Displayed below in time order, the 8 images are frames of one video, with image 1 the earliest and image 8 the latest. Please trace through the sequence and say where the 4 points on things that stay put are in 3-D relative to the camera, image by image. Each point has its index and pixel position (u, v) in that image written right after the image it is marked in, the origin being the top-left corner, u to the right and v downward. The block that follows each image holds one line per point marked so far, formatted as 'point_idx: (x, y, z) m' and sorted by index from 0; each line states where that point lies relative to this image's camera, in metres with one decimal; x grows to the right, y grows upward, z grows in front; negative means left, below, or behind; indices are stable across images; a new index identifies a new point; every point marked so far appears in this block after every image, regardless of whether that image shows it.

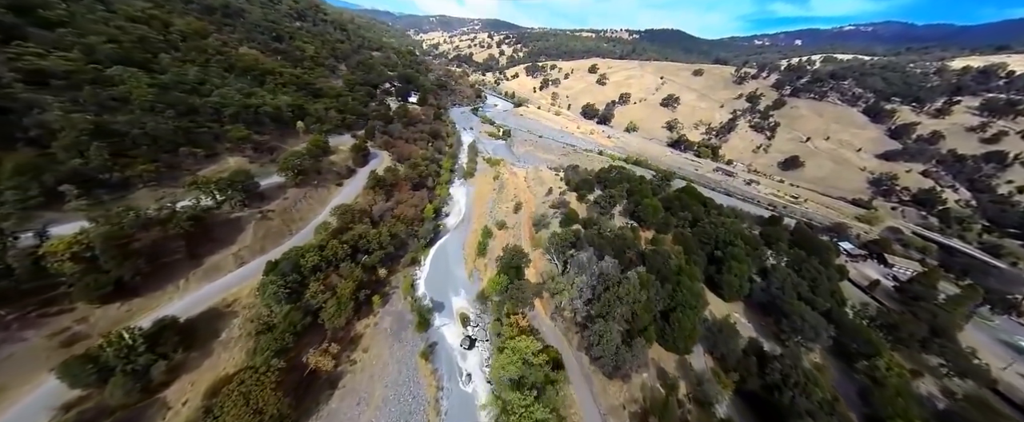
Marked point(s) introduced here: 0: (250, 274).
0: (-14.3, -3.3, +14.4) m
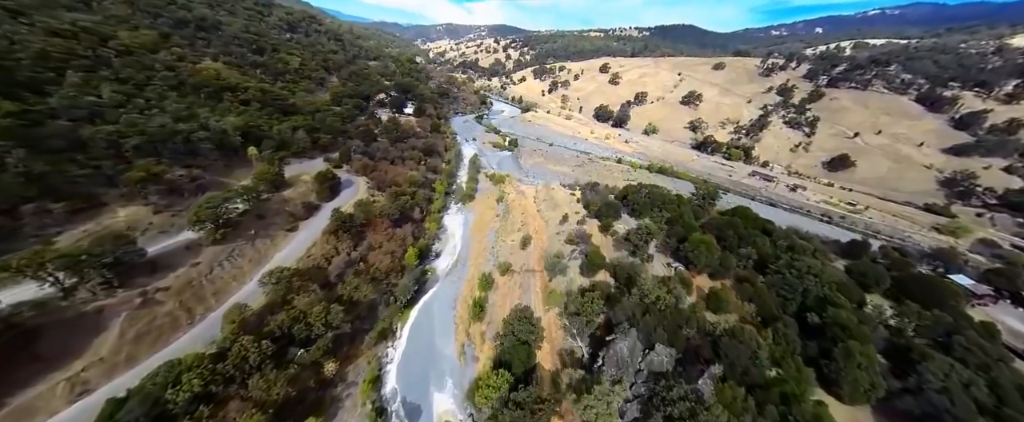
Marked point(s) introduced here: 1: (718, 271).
0: (-14.3, -6.9, +8.8) m
1: (+15.6, -4.5, +19.6) m
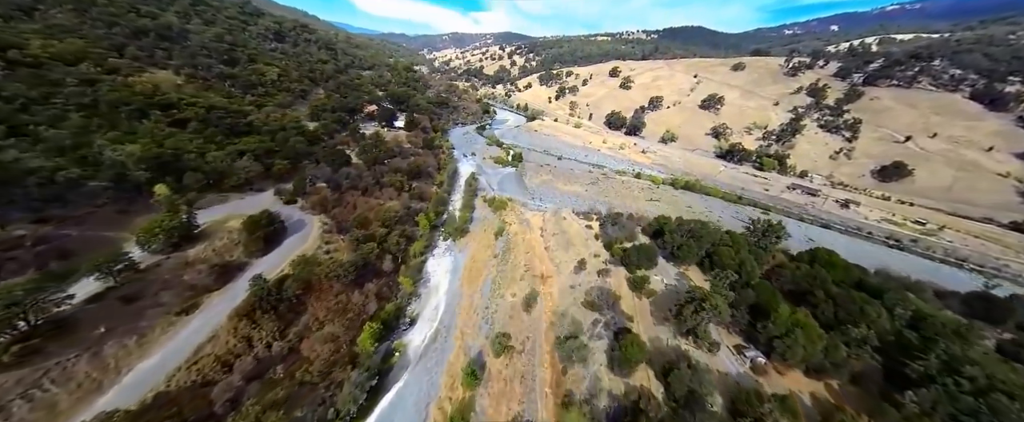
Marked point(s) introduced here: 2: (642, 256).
0: (-14.8, -10.3, +2.7) m
1: (+15.4, -7.8, +12.8) m
2: (+9.8, -3.5, +19.8) m
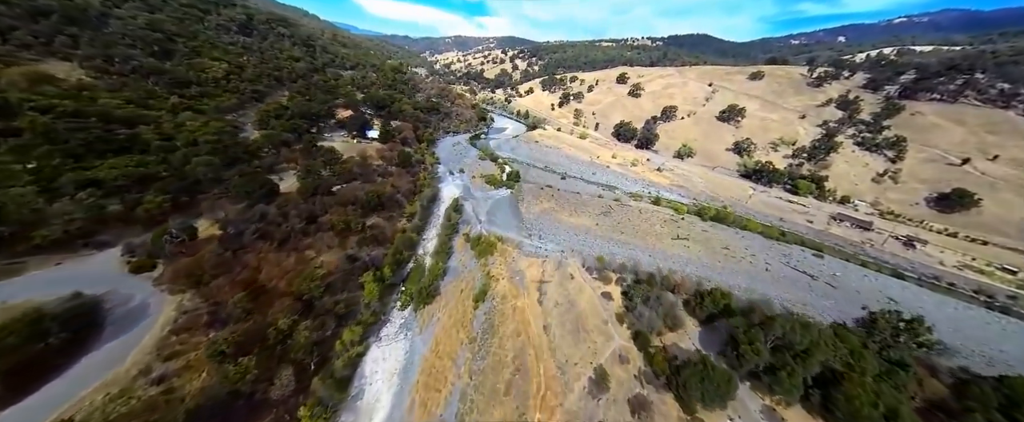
0: (-16.1, -13.8, -5.2) m
1: (+14.2, -12.2, +4.8) m
2: (+8.8, -7.8, +11.9) m
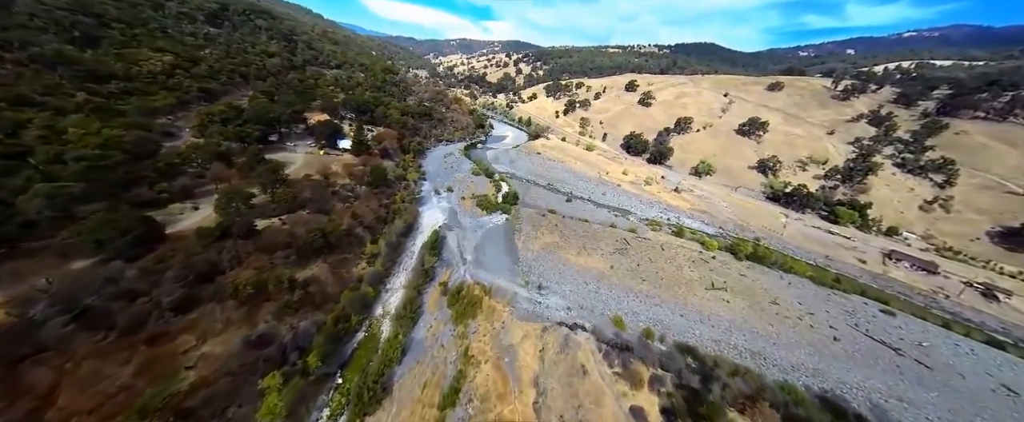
0: (-17.1, -16.3, -11.7) m
1: (+13.2, -15.7, -1.8) m
2: (+7.9, -11.3, +5.4) m
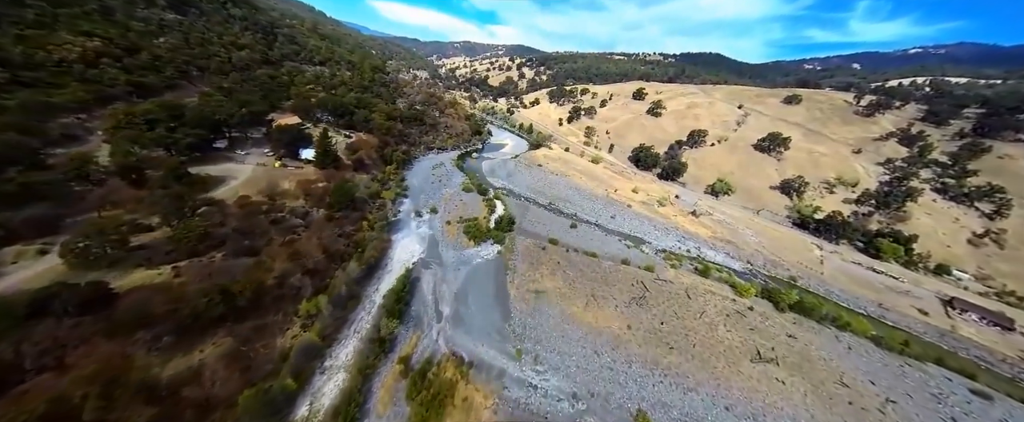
0: (-18.2, -18.4, -17.5) m
1: (+12.1, -18.8, -7.5) m
2: (+7.0, -14.3, -0.3) m
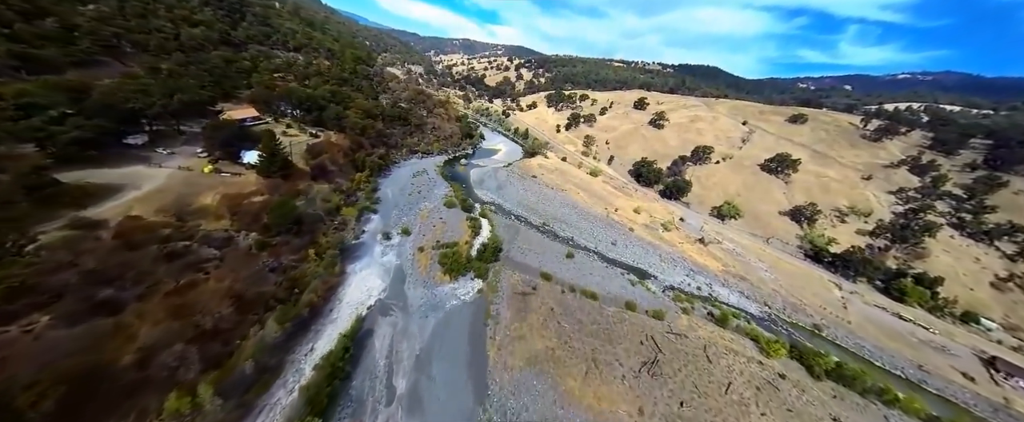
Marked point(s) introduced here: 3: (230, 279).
0: (-19.1, -19.9, -22.8) m
1: (+11.0, -21.8, -12.1) m
2: (+5.8, -17.1, -4.9) m
3: (-15.5, -3.4, +15.0) m
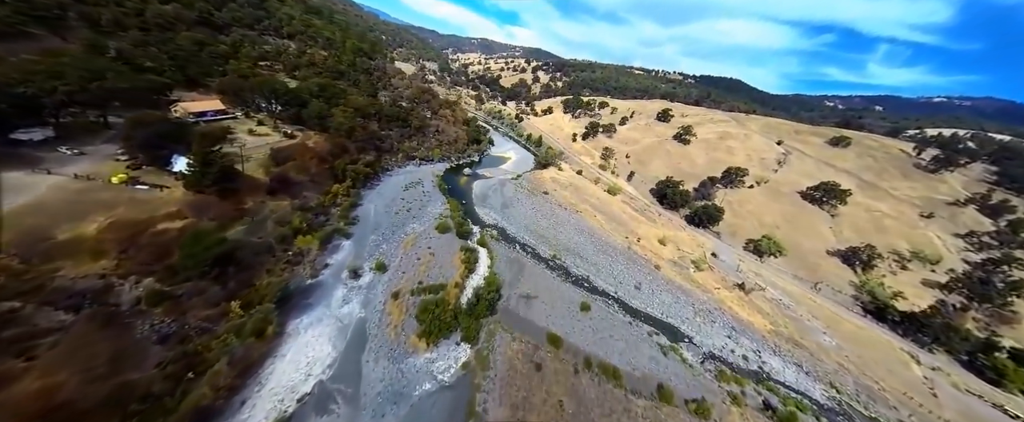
0: (-21.3, -21.3, -28.0) m
1: (+8.8, -25.3, -18.1) m
2: (+4.2, -20.3, -10.8) m
3: (-15.7, -5.4, +9.7) m
